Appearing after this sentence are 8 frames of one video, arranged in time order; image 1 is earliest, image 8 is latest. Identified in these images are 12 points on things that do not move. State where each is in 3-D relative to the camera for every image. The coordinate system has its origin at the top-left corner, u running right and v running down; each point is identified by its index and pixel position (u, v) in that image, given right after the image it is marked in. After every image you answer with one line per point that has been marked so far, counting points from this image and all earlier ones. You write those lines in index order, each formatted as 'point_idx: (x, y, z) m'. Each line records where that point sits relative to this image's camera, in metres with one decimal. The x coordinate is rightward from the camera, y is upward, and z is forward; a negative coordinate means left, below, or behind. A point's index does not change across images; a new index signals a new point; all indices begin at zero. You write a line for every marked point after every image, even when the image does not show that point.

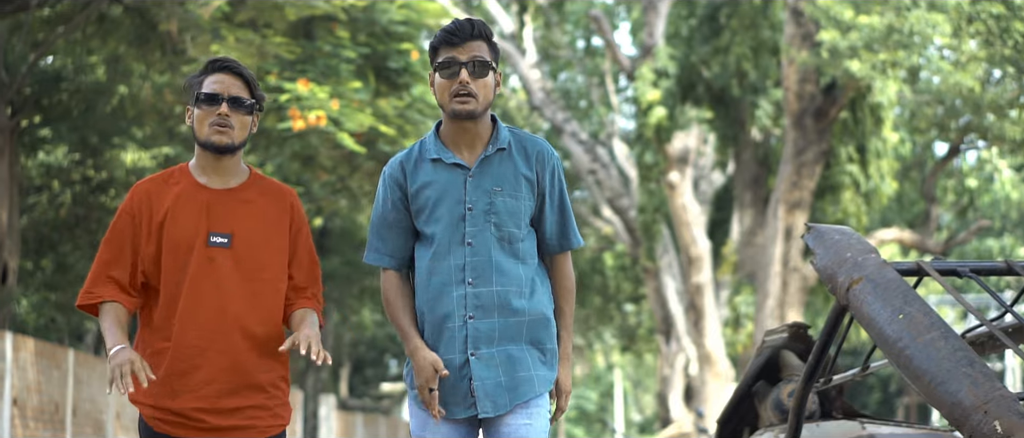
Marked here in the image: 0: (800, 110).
0: (+3.4, +1.3, +19.4) m
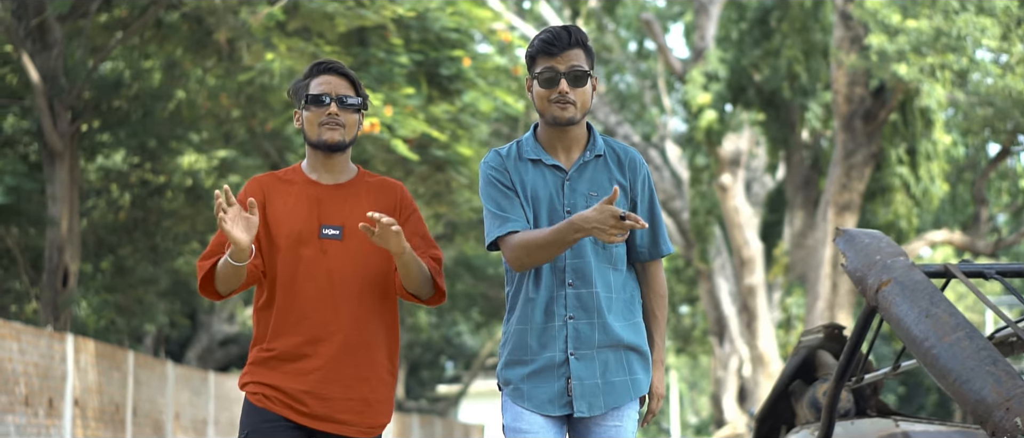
0: (+4.1, +1.3, +19.5) m
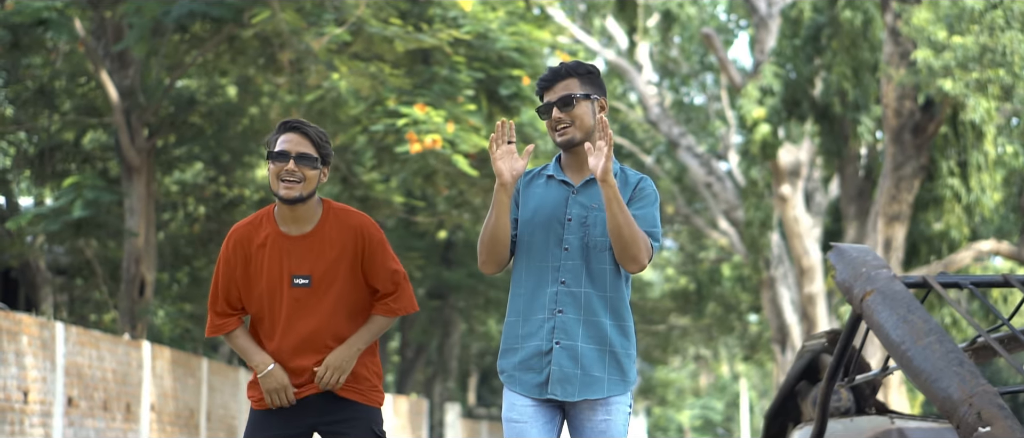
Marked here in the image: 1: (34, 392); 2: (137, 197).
0: (+4.8, +1.2, +19.8) m
1: (-4.1, -1.5, +13.4) m
2: (-4.5, +0.3, +18.8) m
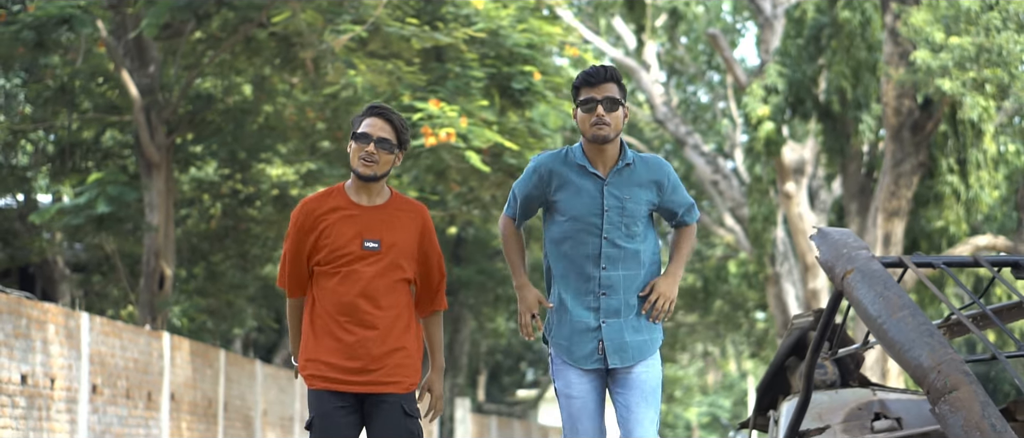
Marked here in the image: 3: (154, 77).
0: (+5.0, +1.2, +20.2) m
1: (-4.0, -1.4, +13.9) m
2: (-4.4, +0.3, +19.3) m
3: (-4.5, +1.8, +19.4) m
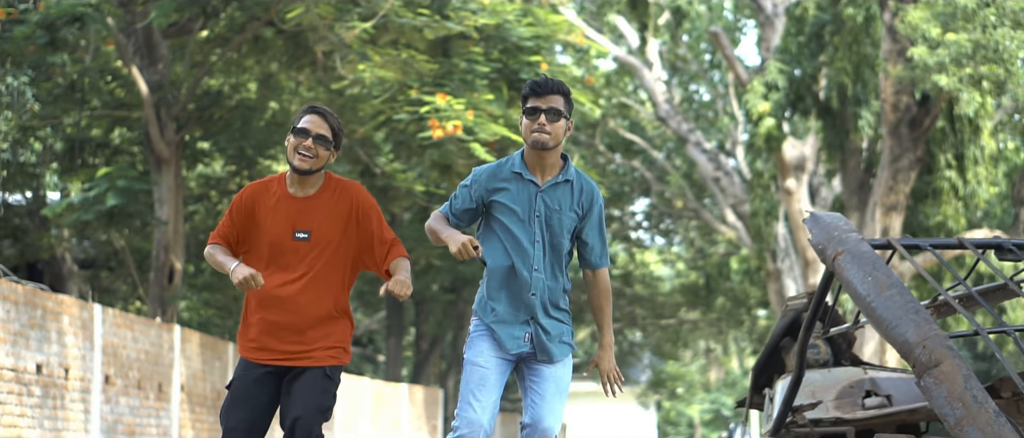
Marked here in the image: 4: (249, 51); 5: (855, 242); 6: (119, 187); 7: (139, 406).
0: (+5.0, +1.3, +20.5) m
1: (-4.0, -1.4, +14.2) m
2: (-4.3, +0.4, +19.6) m
3: (-4.4, +1.8, +19.7) m
4: (-3.3, +2.1, +19.4) m
5: (+1.3, -0.1, +6.1) m
6: (-4.7, +0.4, +18.7) m
7: (-3.8, -1.9, +16.0) m
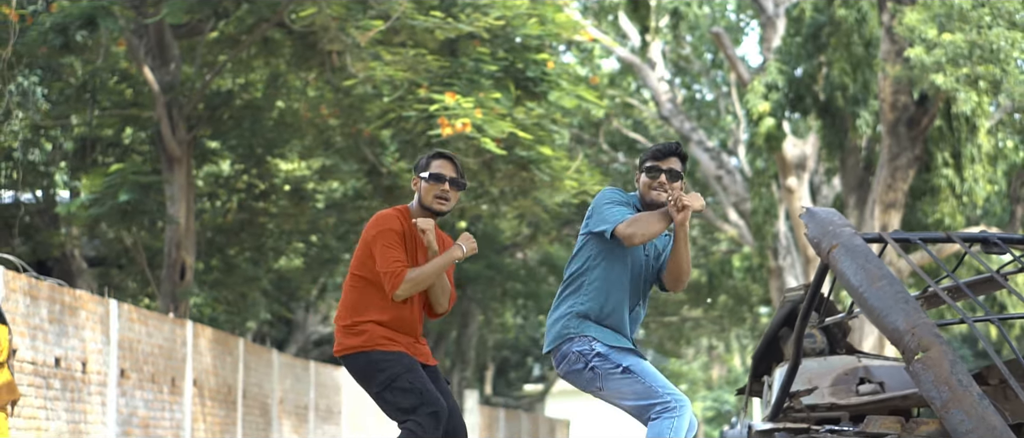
0: (+5.1, +1.3, +20.8) m
1: (-3.9, -1.3, +14.6) m
2: (-4.3, +0.4, +20.0) m
3: (-4.3, +1.8, +20.1) m
4: (-3.2, +2.1, +19.7) m
5: (+1.4, -0.1, +6.4) m
6: (-4.6, +0.4, +19.1) m
7: (-3.8, -1.9, +16.4) m
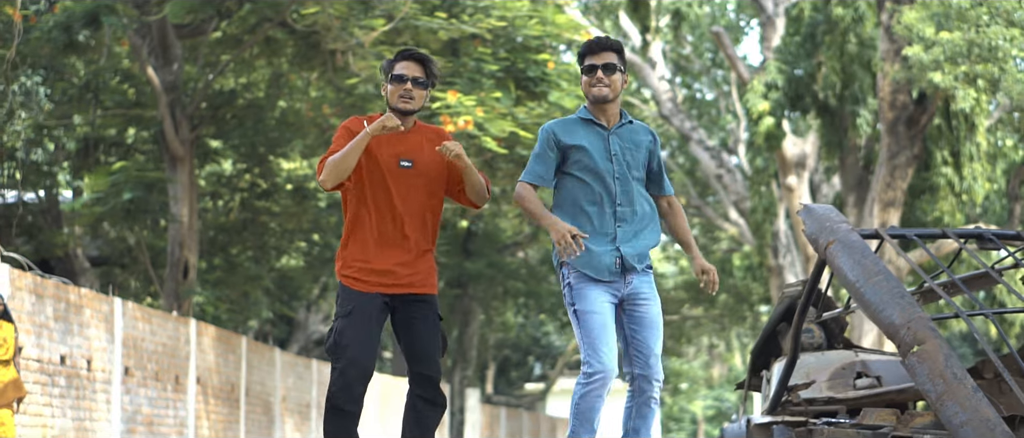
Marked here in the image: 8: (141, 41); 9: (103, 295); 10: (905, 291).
0: (+5.1, +1.3, +20.9) m
1: (-3.9, -1.3, +14.7) m
2: (-4.2, +0.4, +20.1) m
3: (-4.3, +1.9, +20.2) m
4: (-3.2, +2.1, +19.8) m
5: (+1.4, -0.1, +6.5) m
6: (-4.6, +0.4, +19.2) m
7: (-3.7, -1.9, +16.5) m
8: (-4.7, +2.3, +19.8) m
9: (-3.9, -0.7, +14.8) m
10: (+1.6, -0.3, +6.2) m
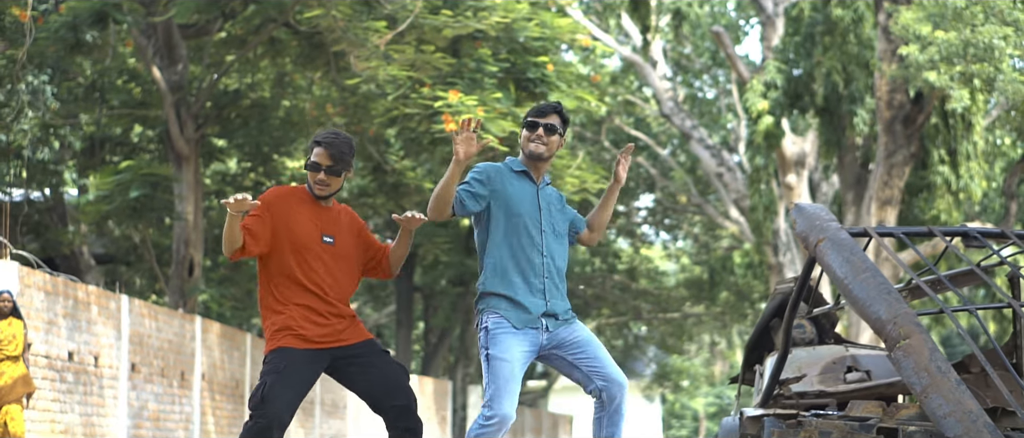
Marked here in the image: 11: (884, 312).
0: (+5.1, +1.4, +21.1) m
1: (-3.9, -1.3, +14.9) m
2: (-4.2, +0.5, +20.3) m
3: (-4.3, +1.9, +20.4) m
4: (-3.1, +2.2, +20.0) m
5: (+1.4, -0.1, +6.7) m
6: (-4.6, +0.4, +19.4) m
7: (-3.7, -1.9, +16.7) m
8: (-4.7, +2.3, +20.0) m
9: (-3.9, -0.7, +15.0) m
10: (+1.6, -0.3, +6.4) m
11: (+1.5, -0.4, +6.3) m
